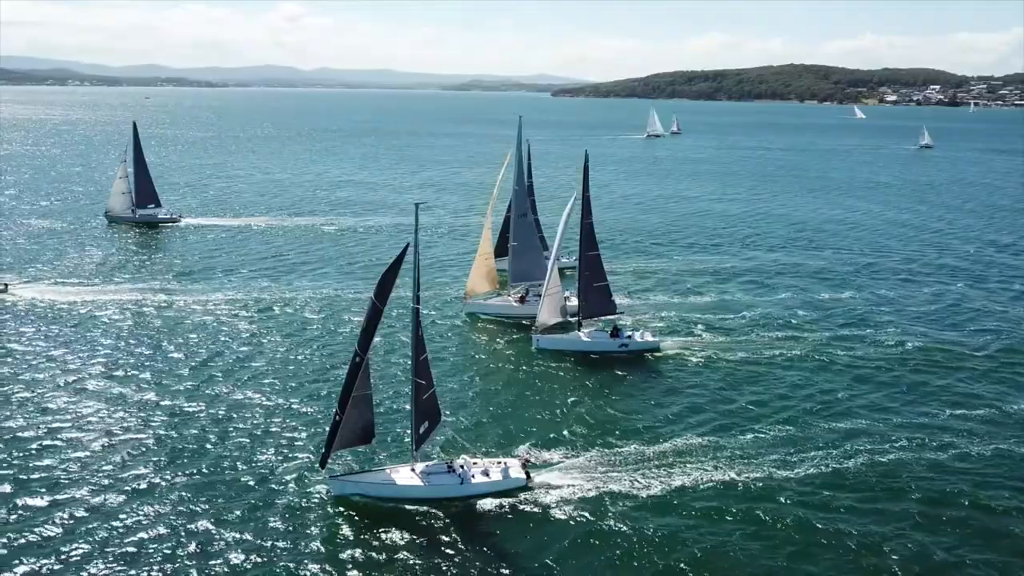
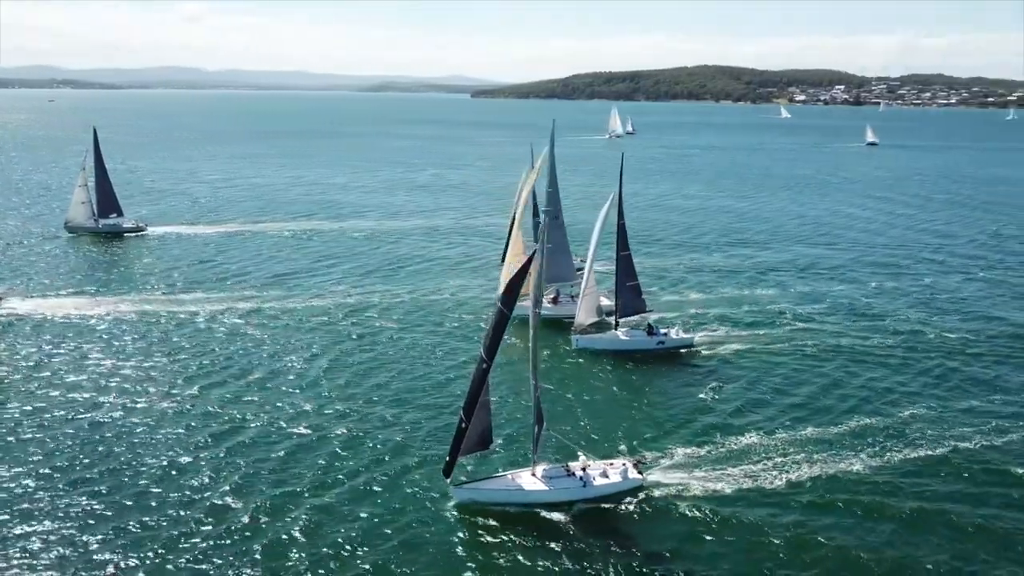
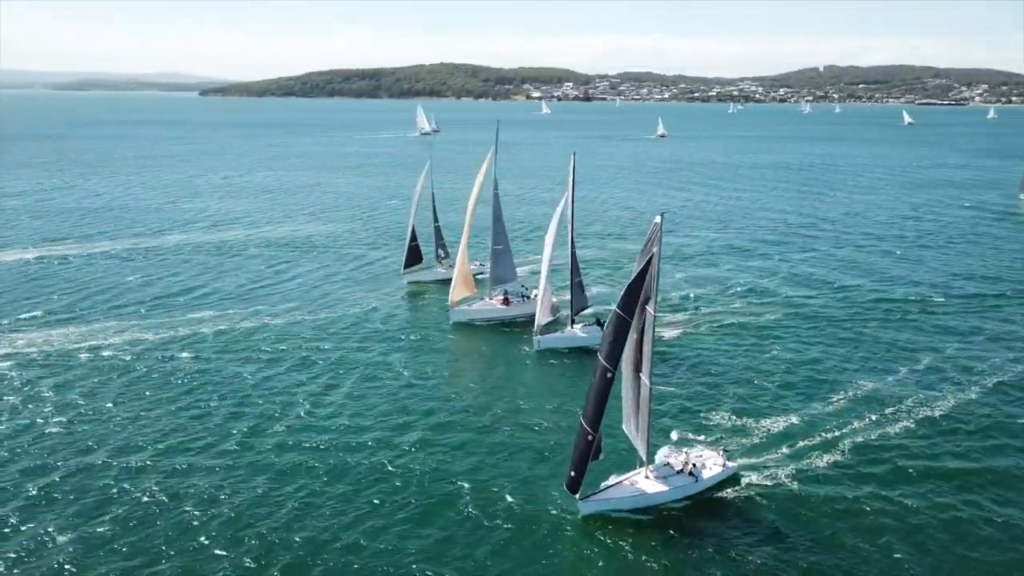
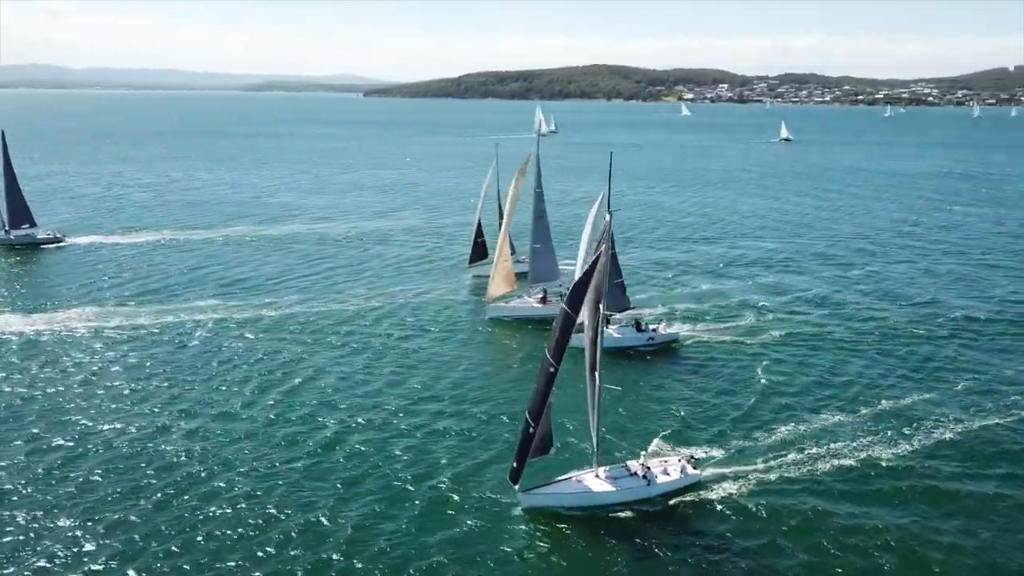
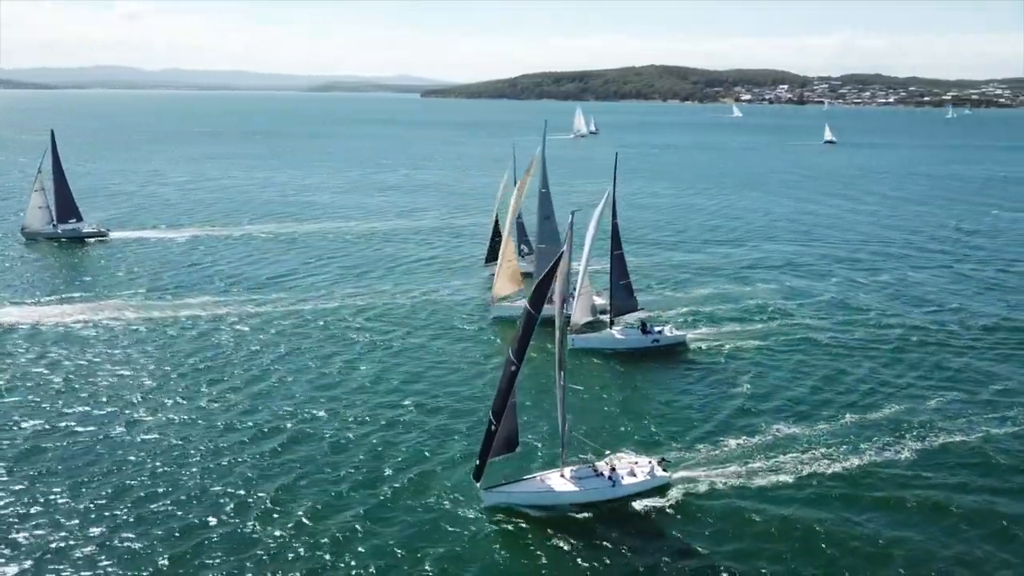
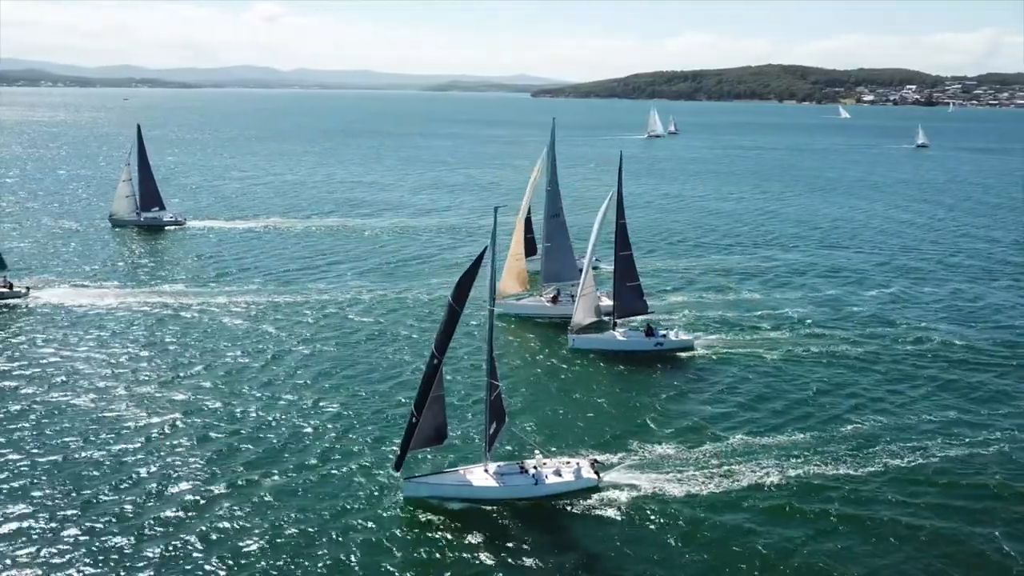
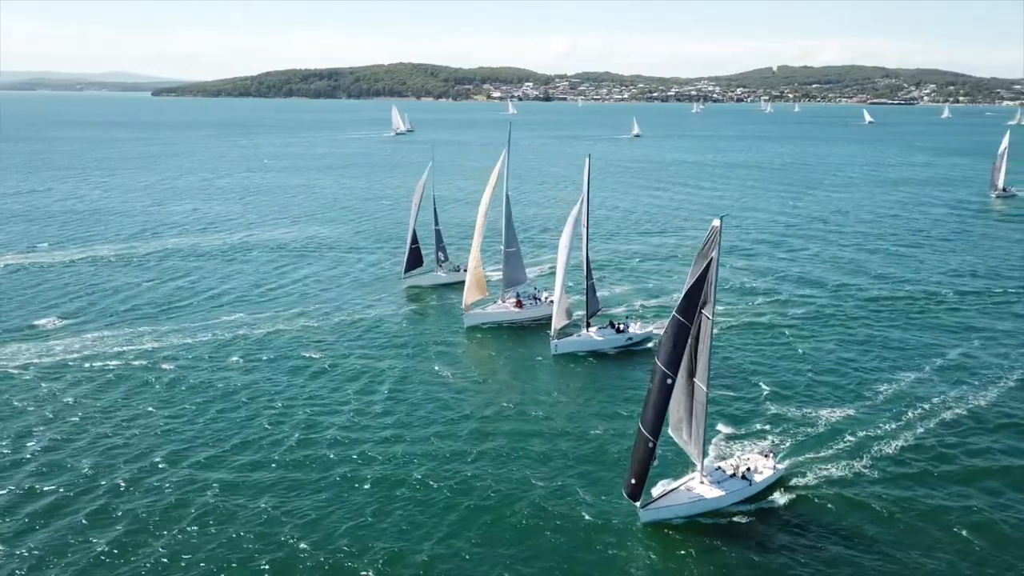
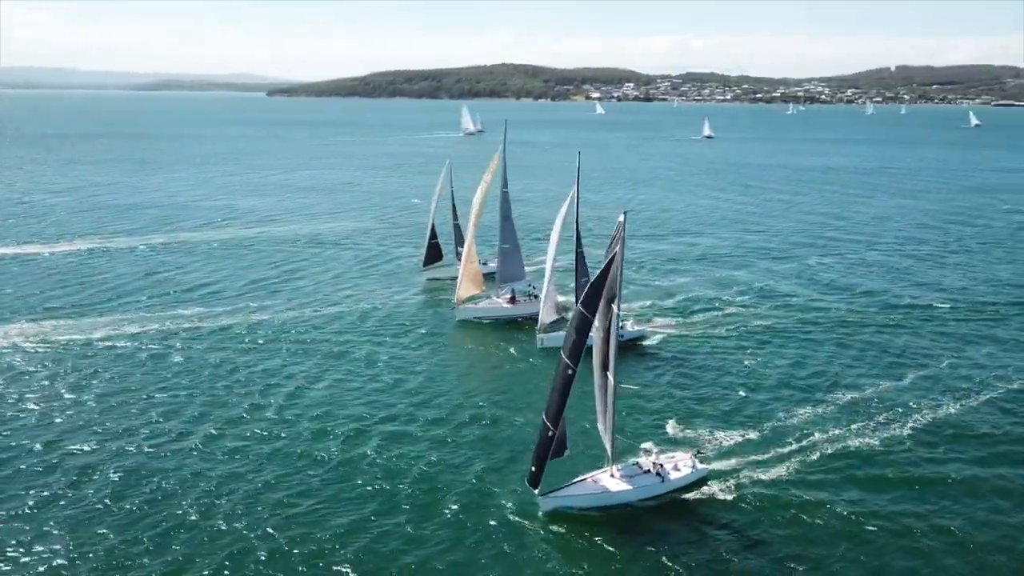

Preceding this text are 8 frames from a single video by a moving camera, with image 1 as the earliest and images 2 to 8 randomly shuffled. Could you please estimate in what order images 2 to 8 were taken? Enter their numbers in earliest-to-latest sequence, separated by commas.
6, 2, 5, 4, 8, 3, 7
